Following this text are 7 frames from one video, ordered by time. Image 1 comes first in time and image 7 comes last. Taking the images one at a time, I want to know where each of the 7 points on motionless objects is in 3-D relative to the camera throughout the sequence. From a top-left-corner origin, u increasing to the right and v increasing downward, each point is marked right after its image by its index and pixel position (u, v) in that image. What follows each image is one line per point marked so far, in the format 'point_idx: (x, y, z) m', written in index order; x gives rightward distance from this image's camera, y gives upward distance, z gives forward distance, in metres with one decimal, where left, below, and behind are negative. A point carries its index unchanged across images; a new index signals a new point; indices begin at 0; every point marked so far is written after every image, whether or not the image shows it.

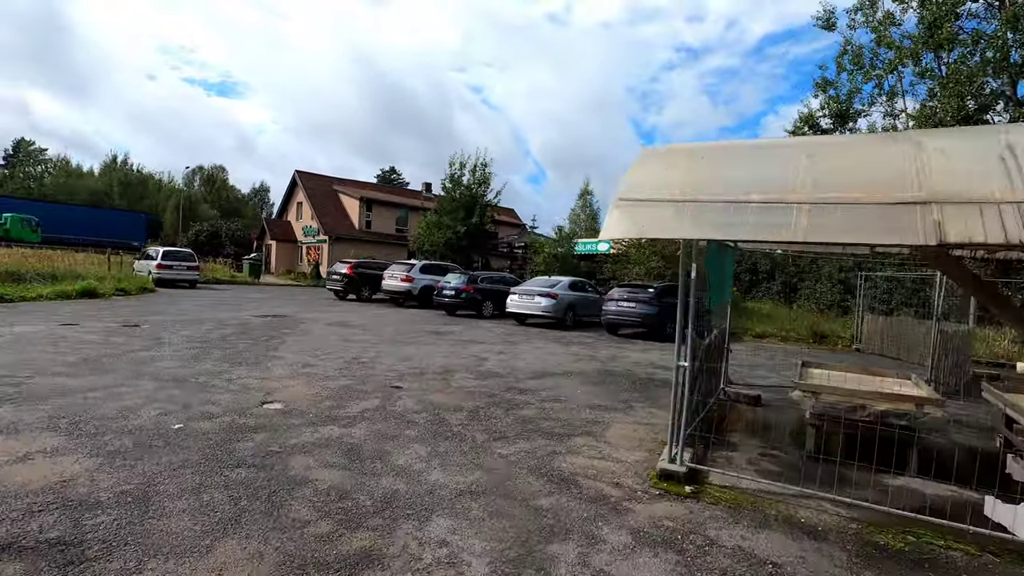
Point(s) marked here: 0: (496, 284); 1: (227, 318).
0: (-0.6, +0.1, +19.7) m
1: (-7.8, -0.8, +14.6) m
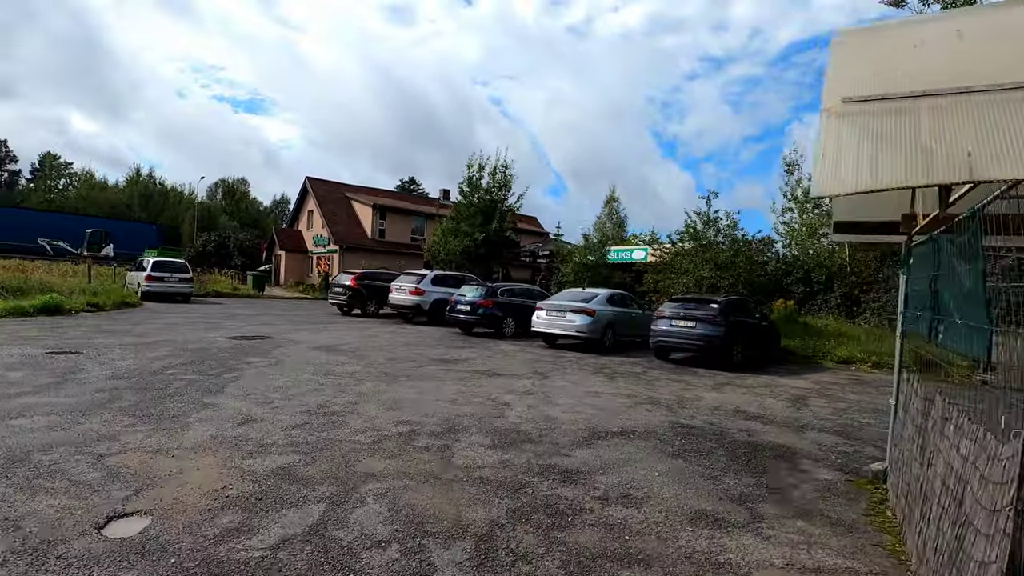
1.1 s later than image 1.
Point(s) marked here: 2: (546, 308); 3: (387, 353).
0: (+0.2, -0.3, +16.9) m
1: (-7.1, -1.2, +12.0) m
2: (+0.9, -0.5, +14.2) m
3: (-2.7, -1.4, +11.3) m
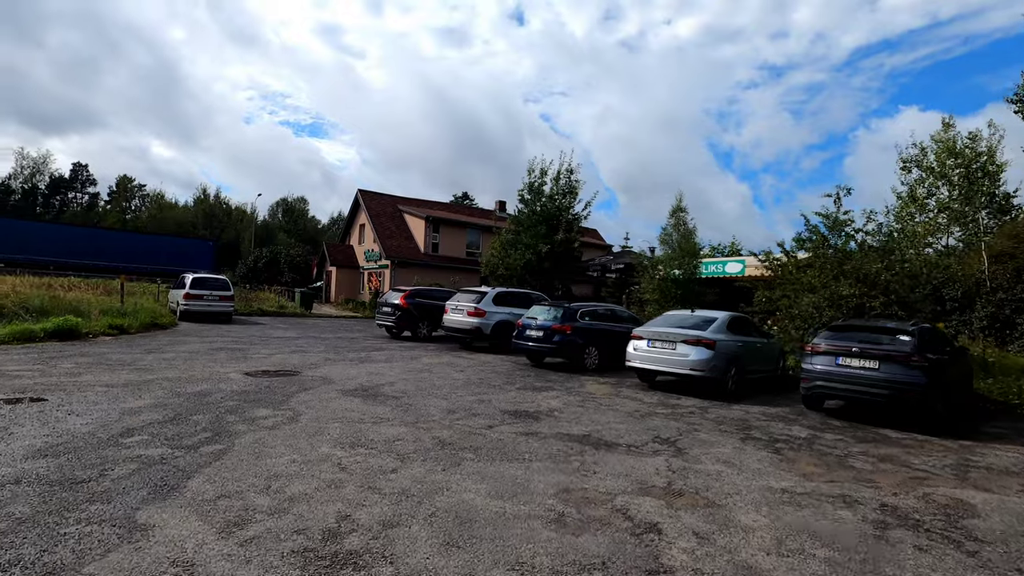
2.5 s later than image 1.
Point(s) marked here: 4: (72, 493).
0: (+2.3, -0.8, +13.6) m
1: (-5.5, -1.6, +9.5) m
2: (+2.8, -1.0, +10.9) m
3: (-1.1, -1.8, +8.4) m
4: (-3.6, -1.6, +4.3) m
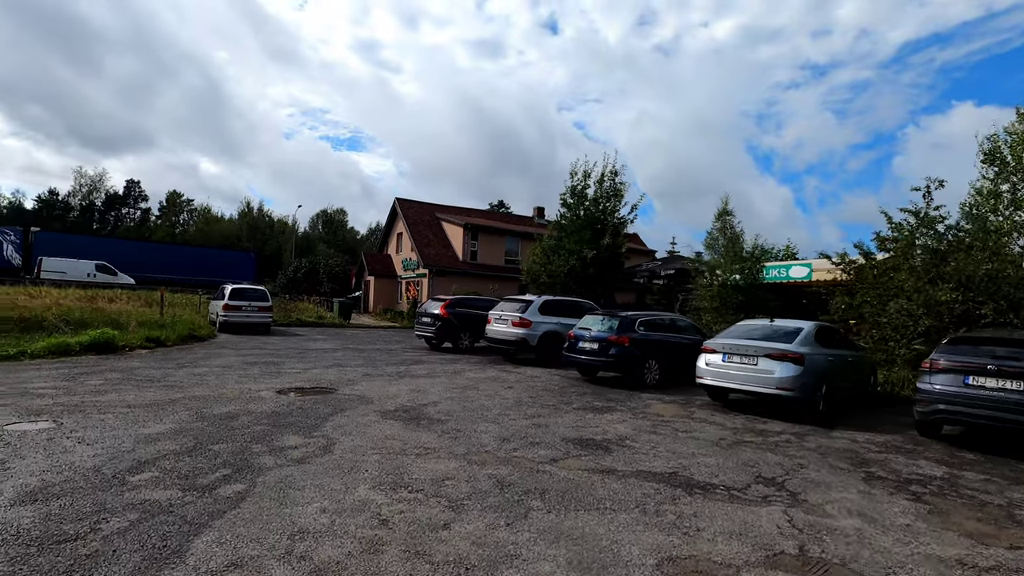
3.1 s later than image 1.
0: (+3.5, -1.0, +12.4) m
1: (-4.6, -1.8, +8.7) m
2: (+3.8, -1.1, +9.6) m
3: (-0.3, -1.9, +7.3) m
4: (-3.0, -1.7, +3.5) m
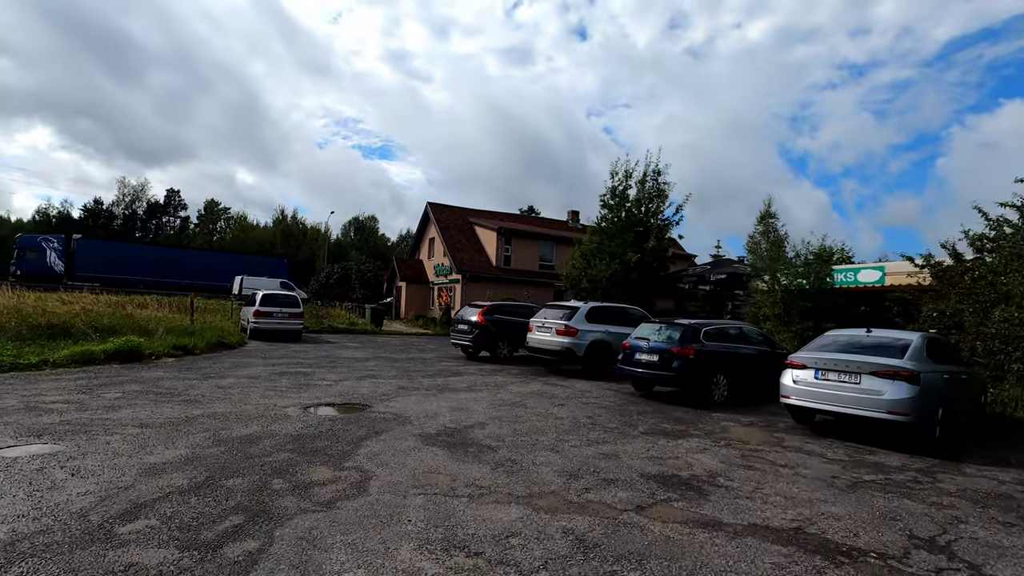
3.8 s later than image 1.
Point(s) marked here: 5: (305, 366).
0: (+4.5, -1.1, +11.0) m
1: (-3.7, -1.8, +7.8) m
2: (+4.6, -1.2, +8.2) m
3: (+0.5, -1.9, +6.2) m
4: (-2.4, -1.7, +2.5) m
5: (-5.2, -2.0, +13.4) m
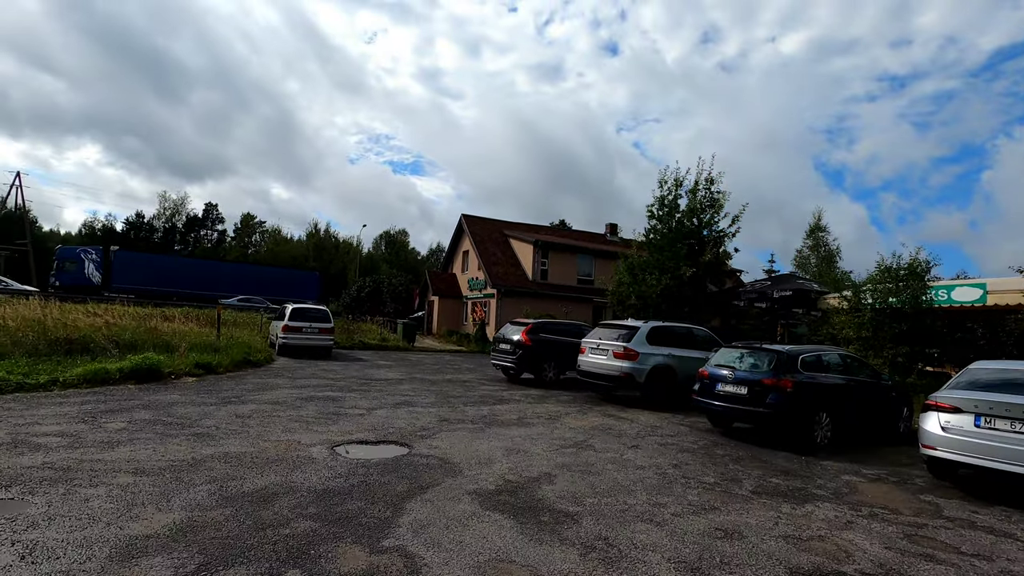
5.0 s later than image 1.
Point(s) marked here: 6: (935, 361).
0: (+5.5, -1.5, +9.3) m
1: (-2.9, -2.0, +6.4) m
2: (+5.5, -1.5, +6.4) m
3: (+1.3, -2.1, +4.6) m
4: (-1.8, -1.8, +1.1) m
5: (-4.0, -2.3, +12.1) m
6: (+11.0, -1.9, +13.8) m
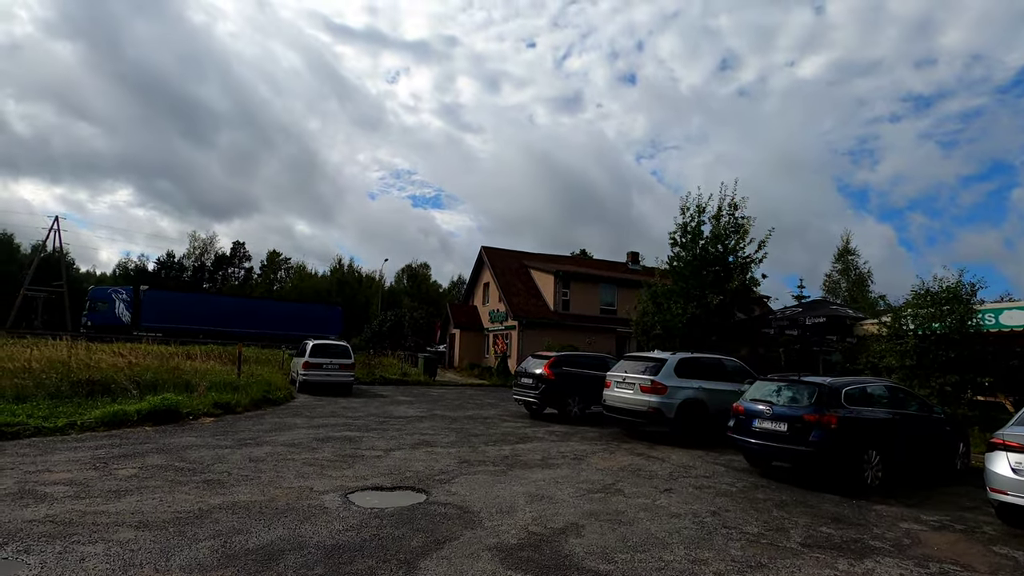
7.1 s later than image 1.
0: (+5.9, -1.9, +8.6) m
1: (-2.6, -2.5, +6.1) m
2: (+5.7, -1.7, +5.8) m
3: (+1.5, -2.4, +4.1) m
4: (-1.8, -1.9, +0.7) m
5: (-3.5, -3.1, +11.8) m
6: (+11.5, -2.5, +12.9) m
